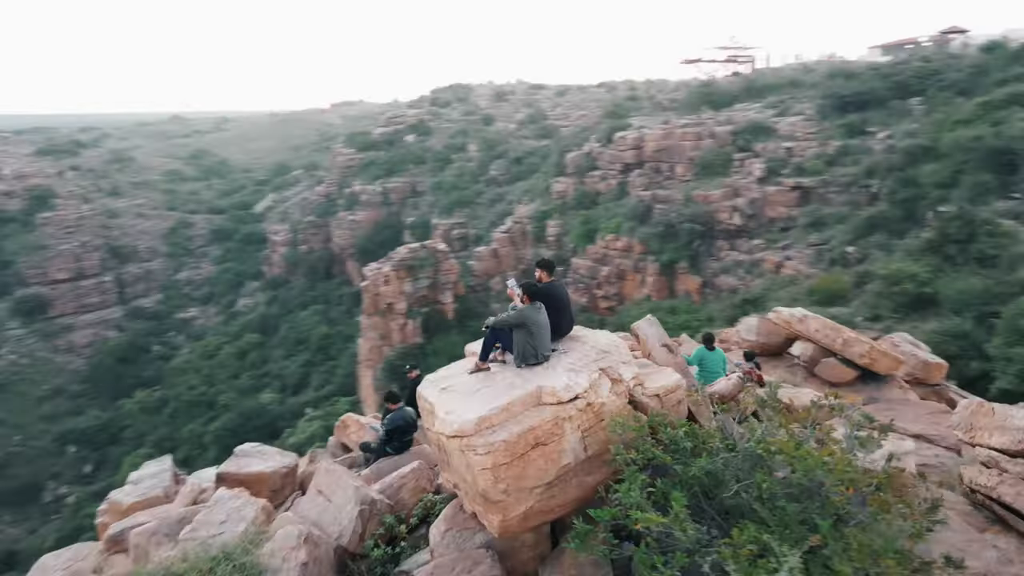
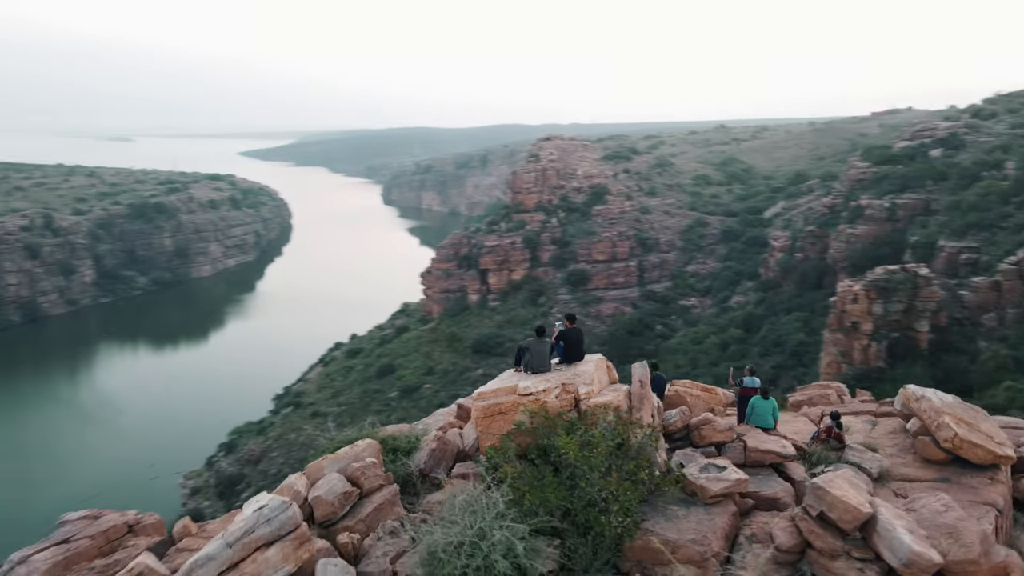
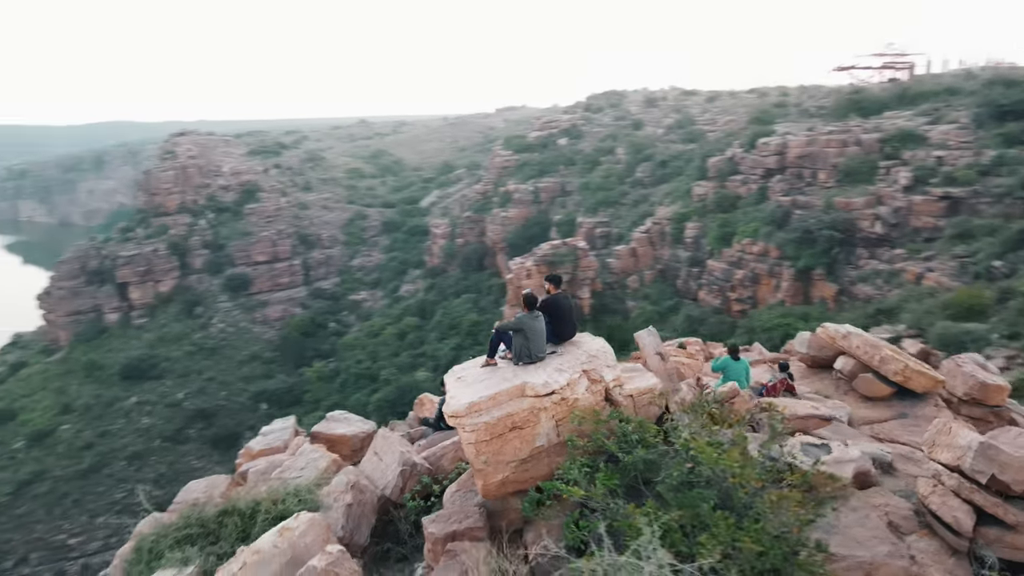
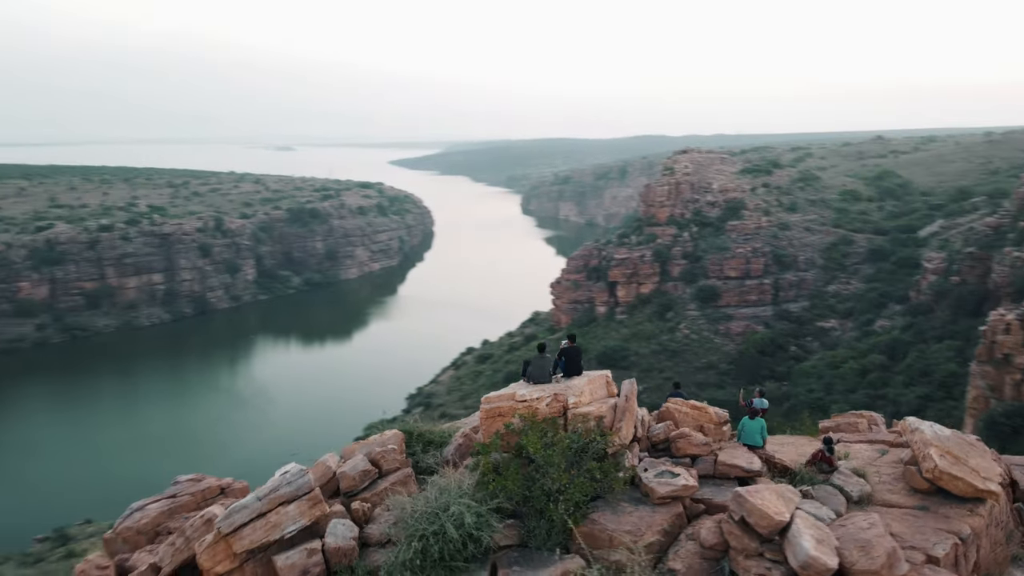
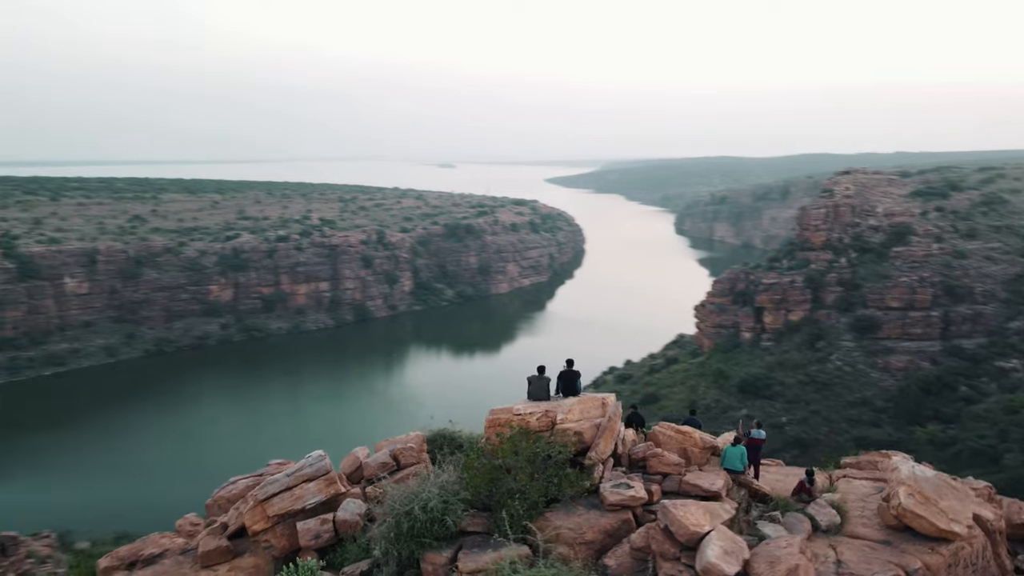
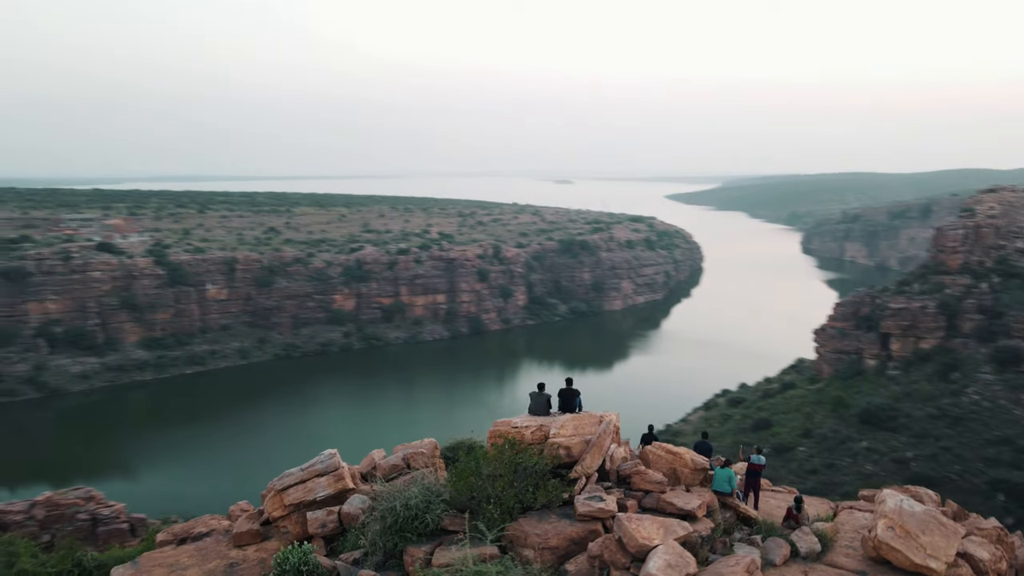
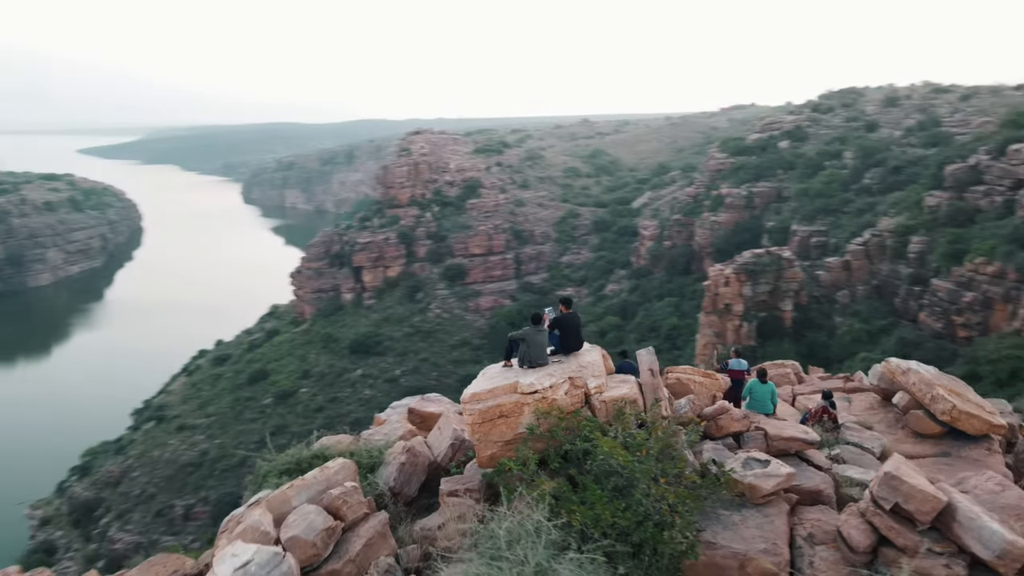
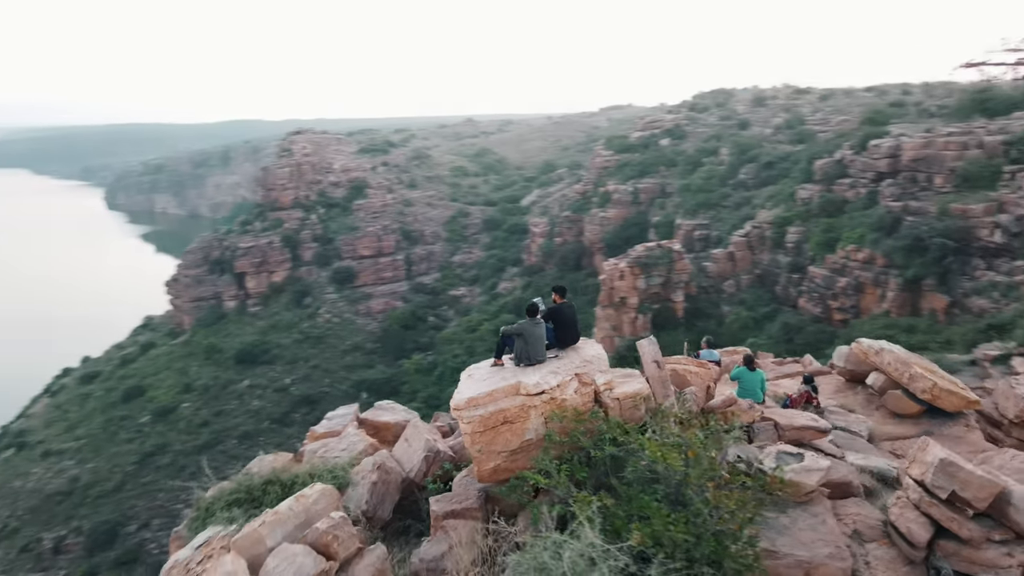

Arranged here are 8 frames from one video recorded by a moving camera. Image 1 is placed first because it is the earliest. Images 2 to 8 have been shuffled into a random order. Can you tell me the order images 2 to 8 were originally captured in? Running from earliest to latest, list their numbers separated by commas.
3, 8, 7, 2, 4, 5, 6
